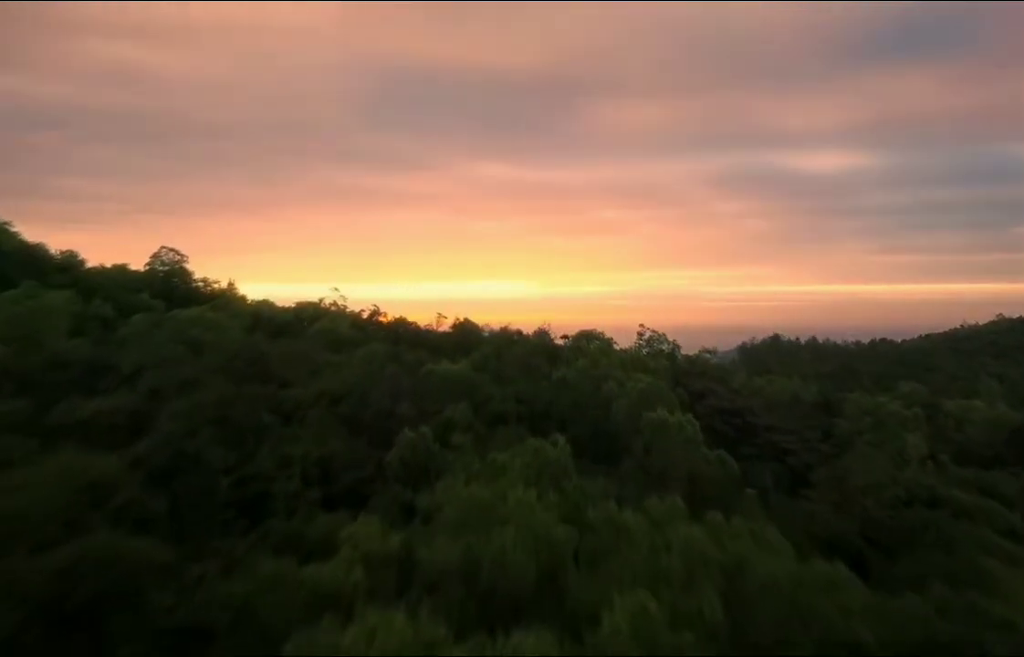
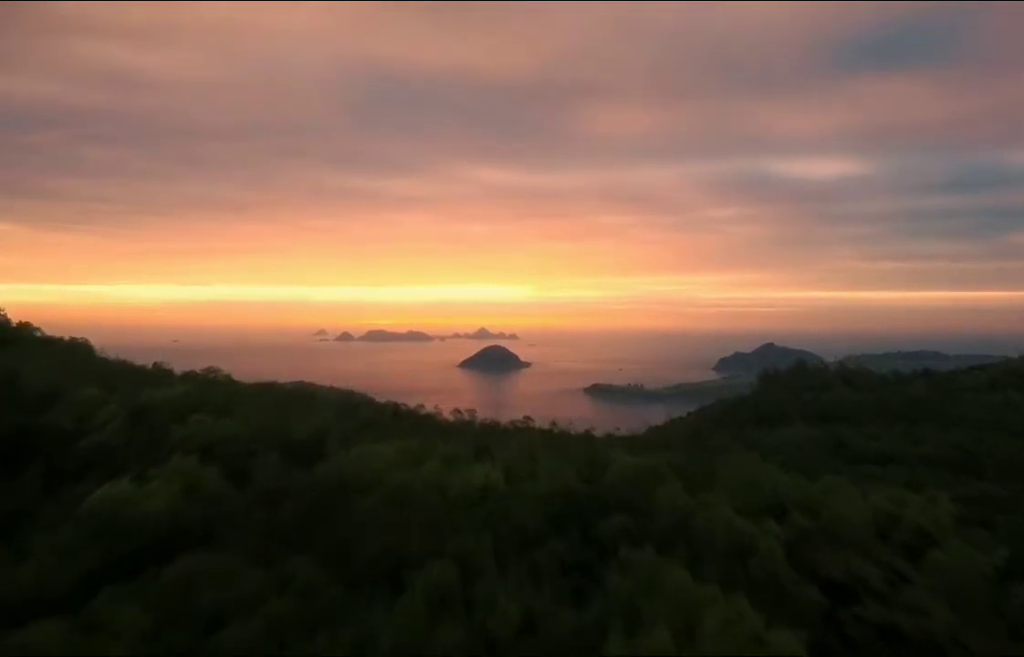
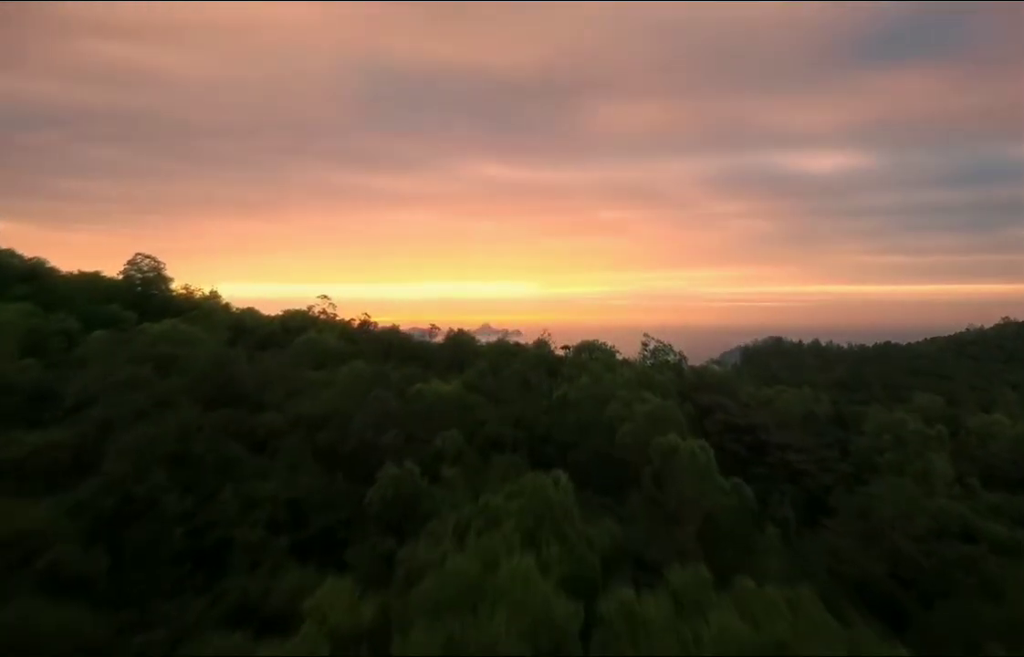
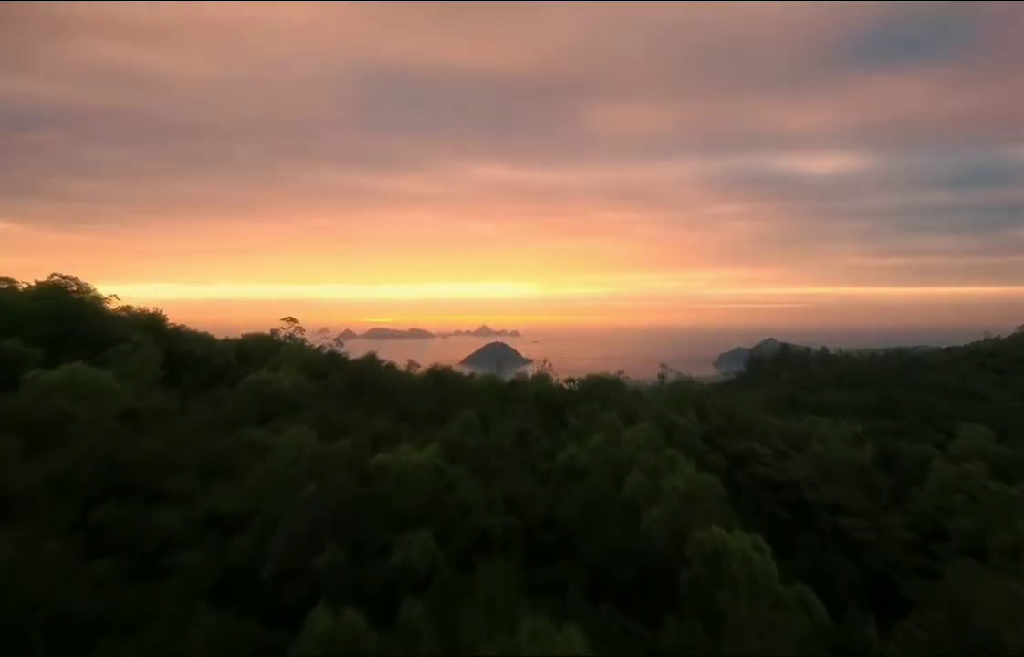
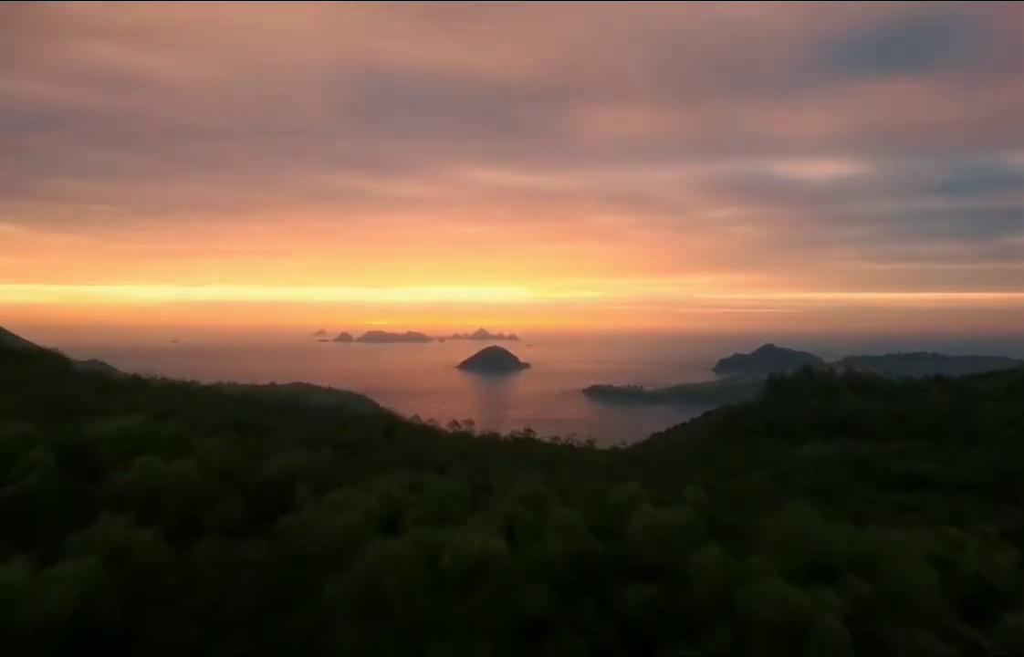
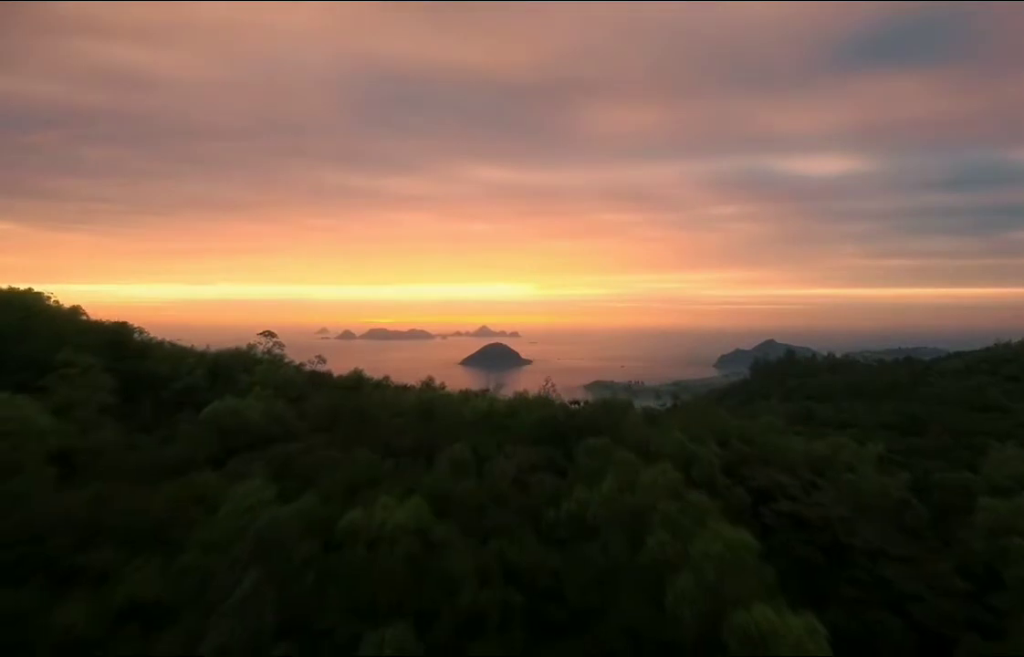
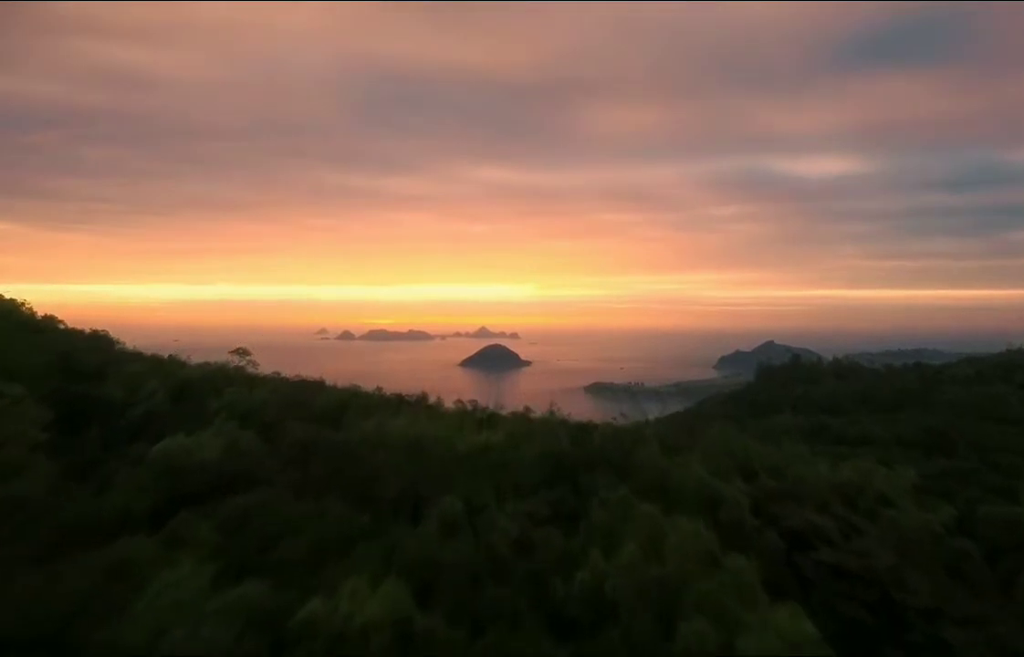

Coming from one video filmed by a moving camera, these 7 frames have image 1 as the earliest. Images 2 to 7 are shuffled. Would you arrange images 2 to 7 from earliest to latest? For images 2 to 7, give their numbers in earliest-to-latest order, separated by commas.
3, 4, 6, 7, 2, 5
